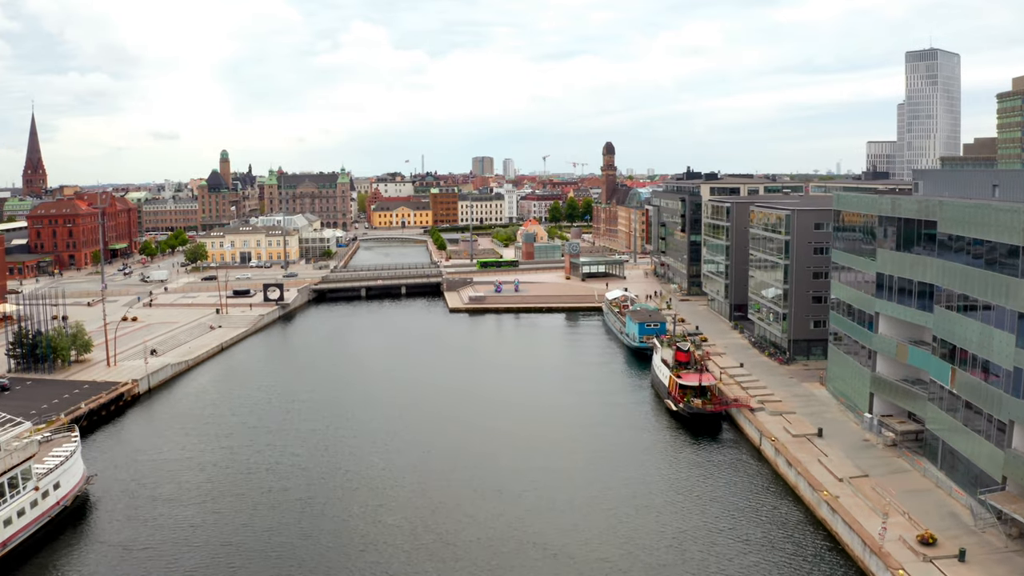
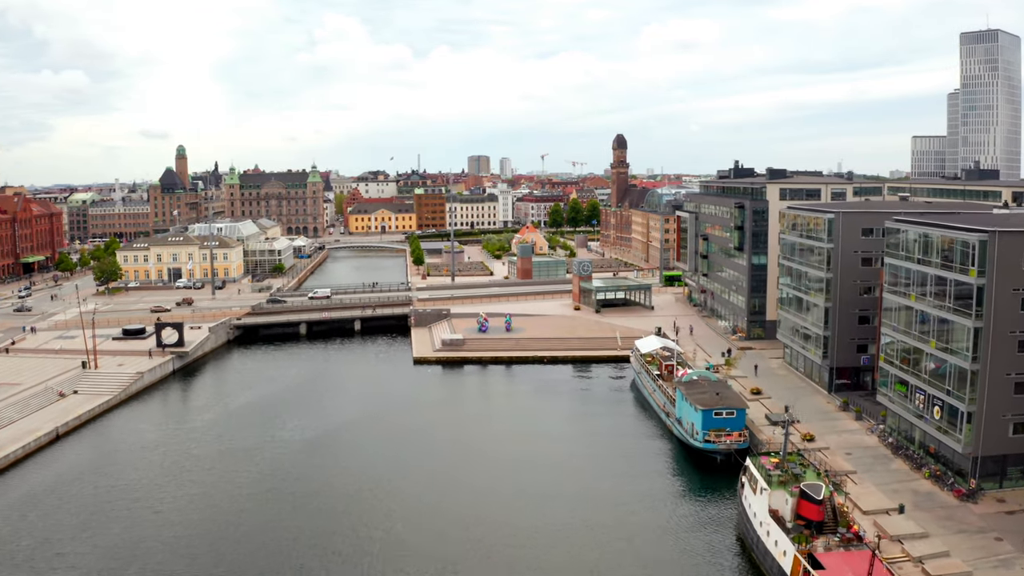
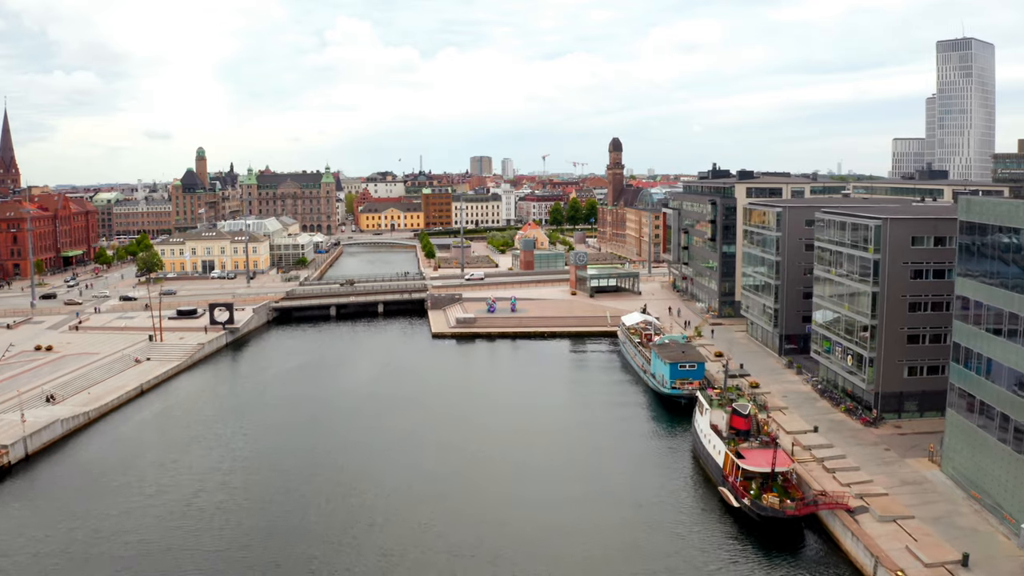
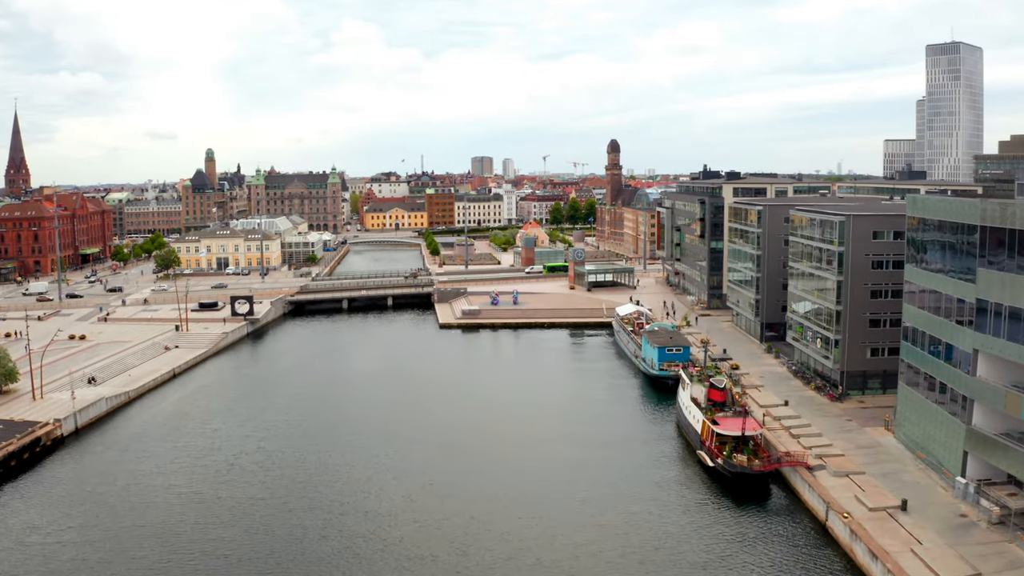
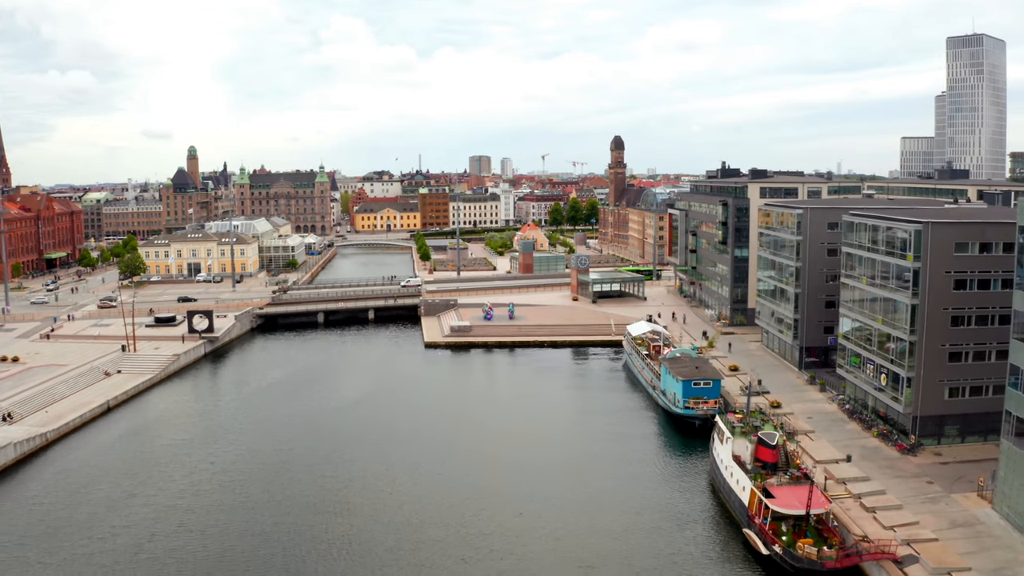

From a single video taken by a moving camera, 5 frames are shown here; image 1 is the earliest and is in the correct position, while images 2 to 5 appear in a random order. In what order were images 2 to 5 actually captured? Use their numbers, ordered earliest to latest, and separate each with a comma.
4, 3, 5, 2
